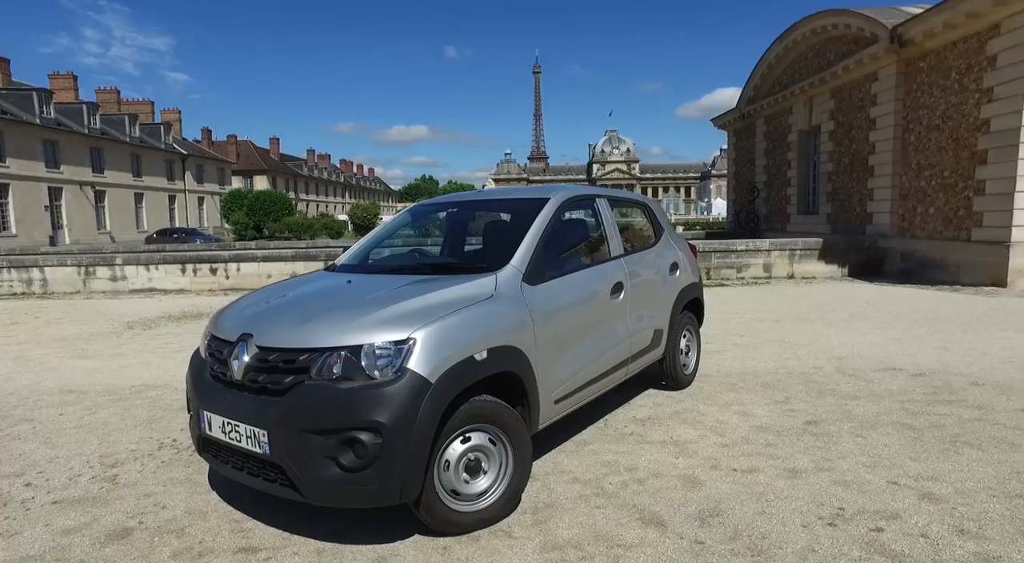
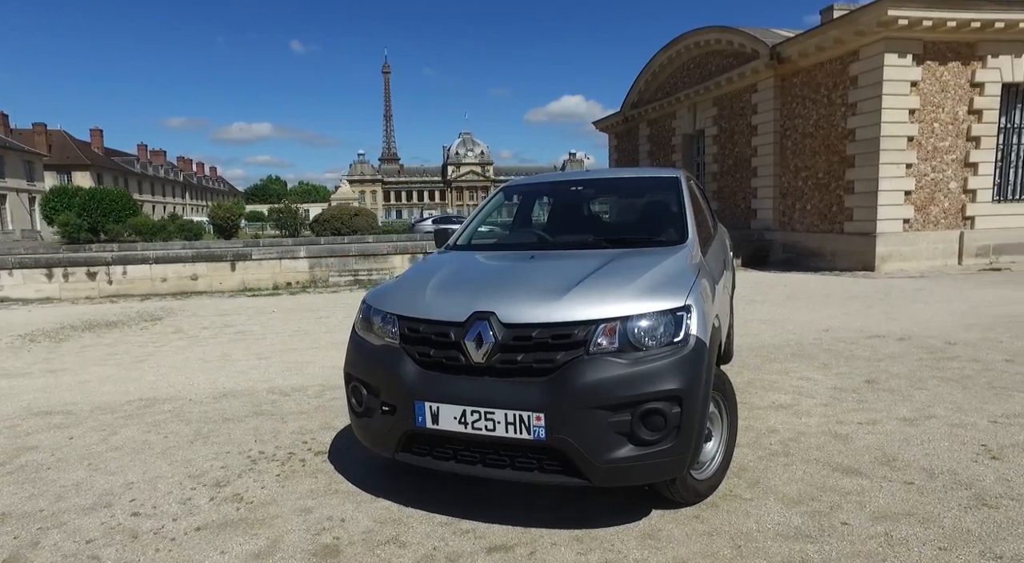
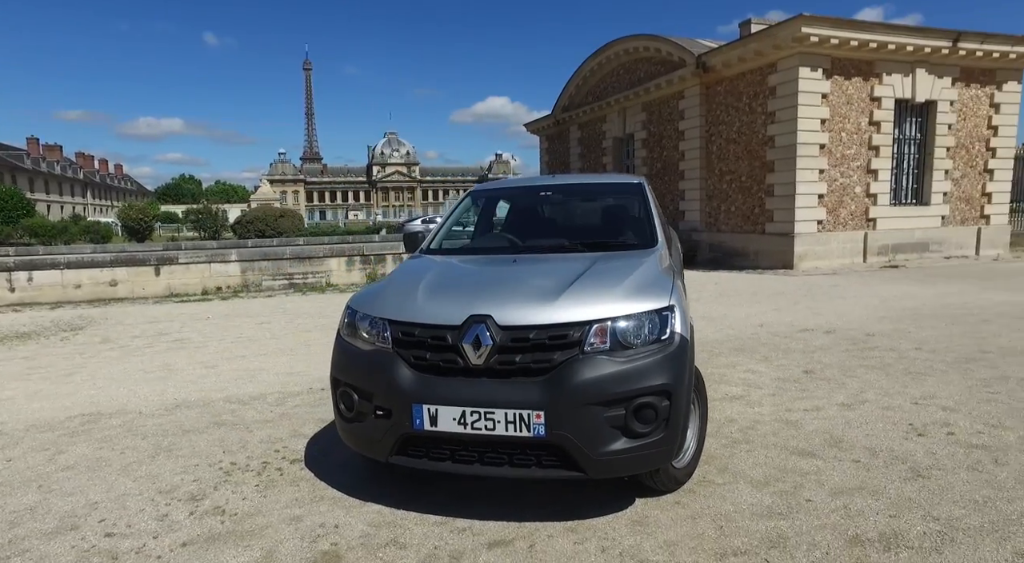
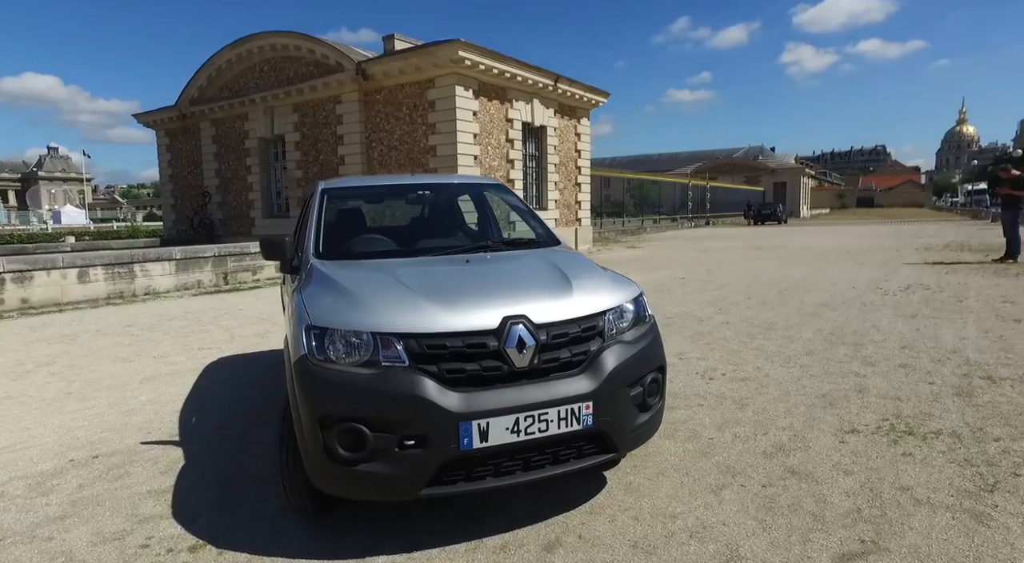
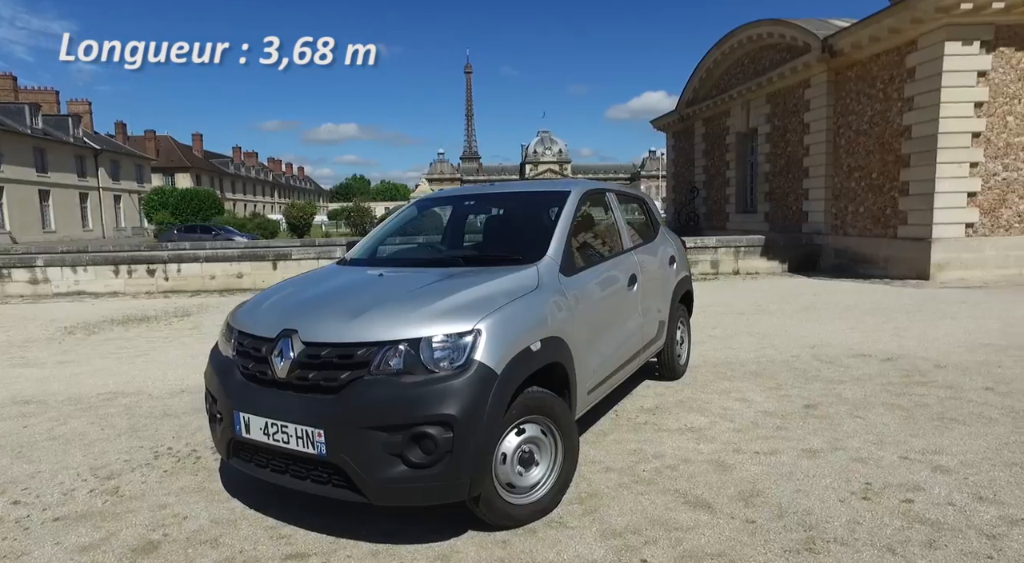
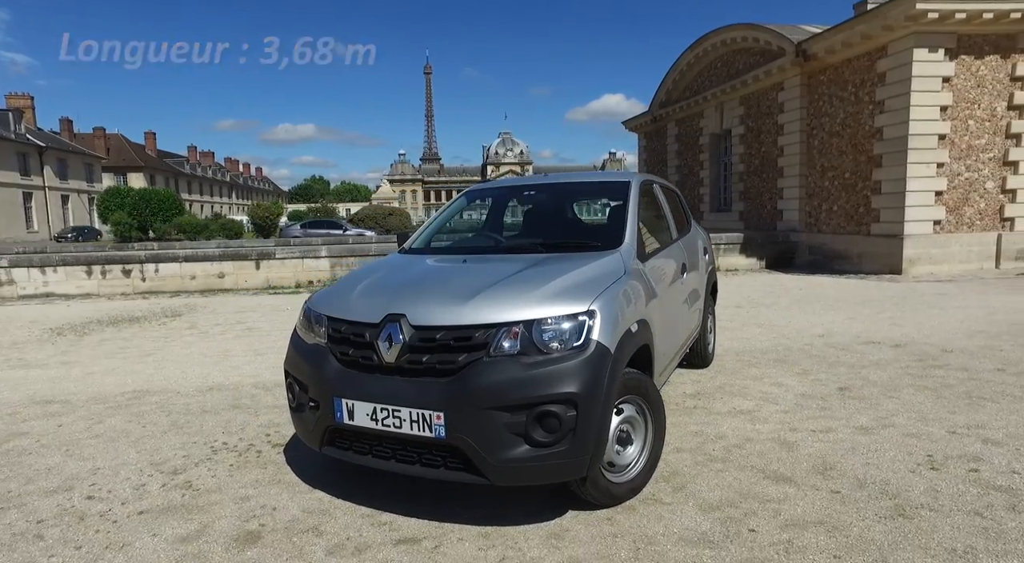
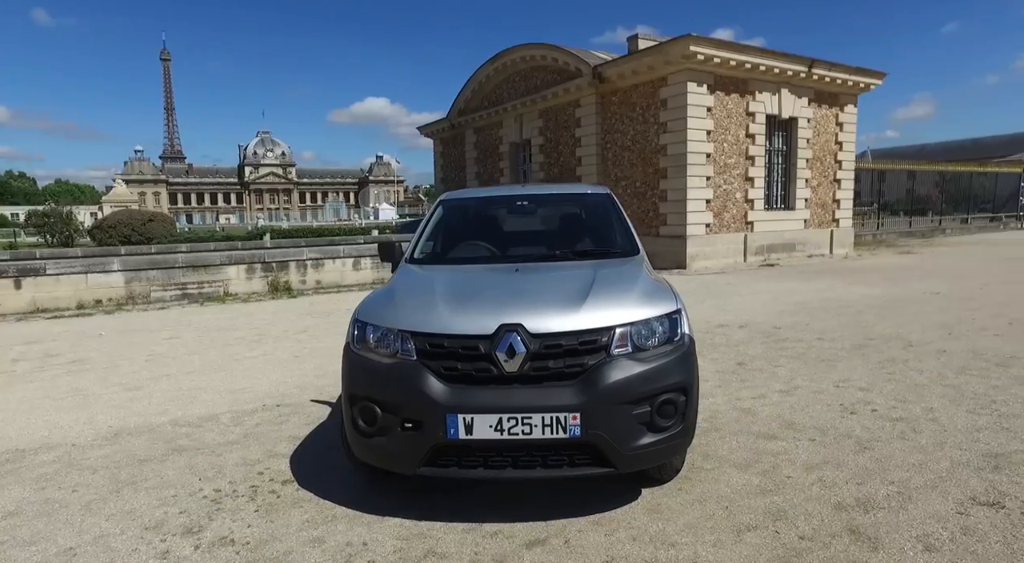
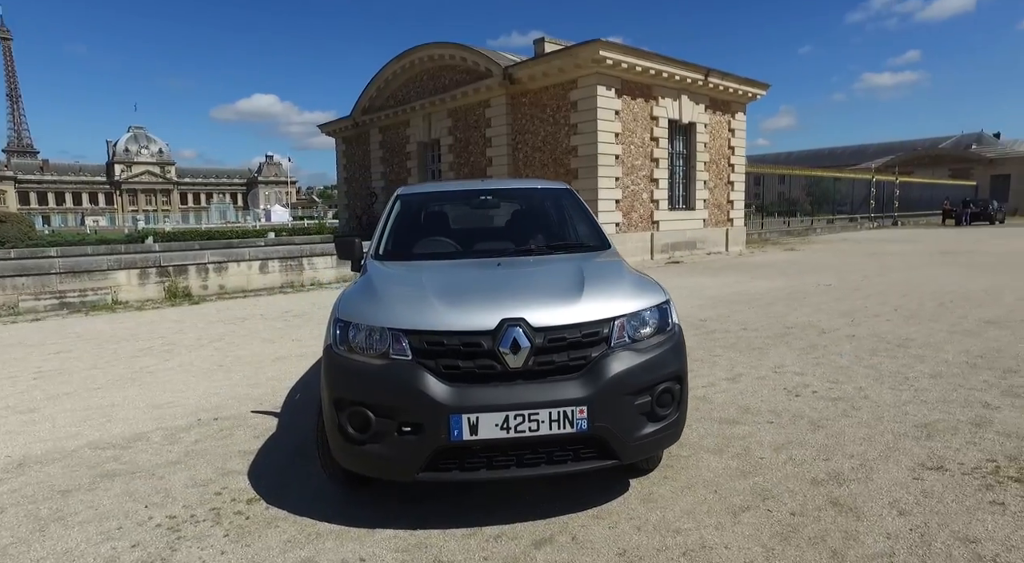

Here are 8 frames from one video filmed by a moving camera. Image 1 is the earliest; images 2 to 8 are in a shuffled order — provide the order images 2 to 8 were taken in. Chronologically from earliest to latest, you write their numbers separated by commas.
5, 6, 2, 3, 7, 8, 4
